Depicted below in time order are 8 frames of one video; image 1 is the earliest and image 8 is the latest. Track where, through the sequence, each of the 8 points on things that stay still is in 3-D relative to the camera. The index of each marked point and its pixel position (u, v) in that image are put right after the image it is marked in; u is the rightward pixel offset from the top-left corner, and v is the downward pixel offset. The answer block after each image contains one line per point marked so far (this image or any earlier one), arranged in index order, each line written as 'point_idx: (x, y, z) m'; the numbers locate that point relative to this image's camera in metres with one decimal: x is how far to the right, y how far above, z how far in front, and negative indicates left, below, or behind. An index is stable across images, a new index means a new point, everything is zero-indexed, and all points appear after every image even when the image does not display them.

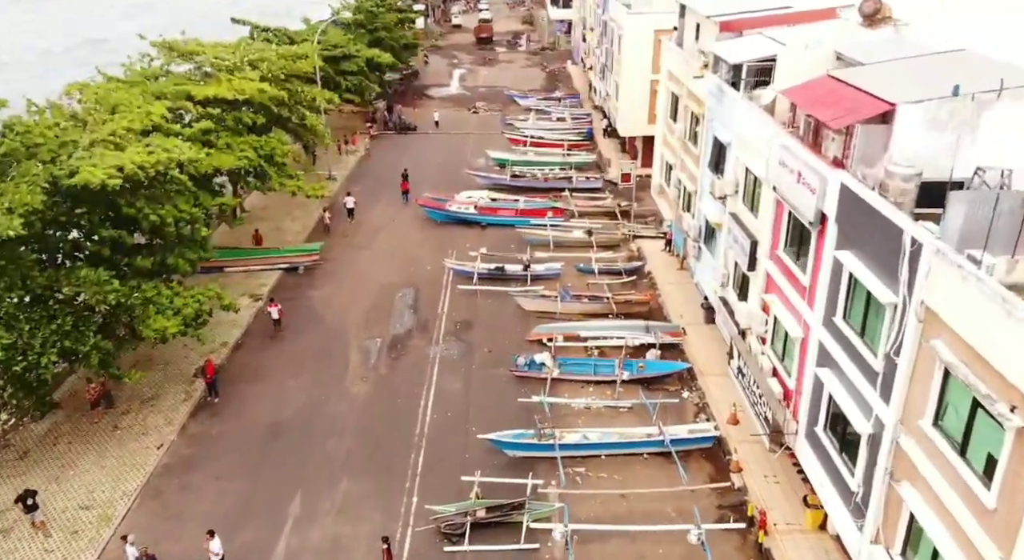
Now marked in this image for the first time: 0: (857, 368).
0: (+6.5, -1.7, +16.7) m
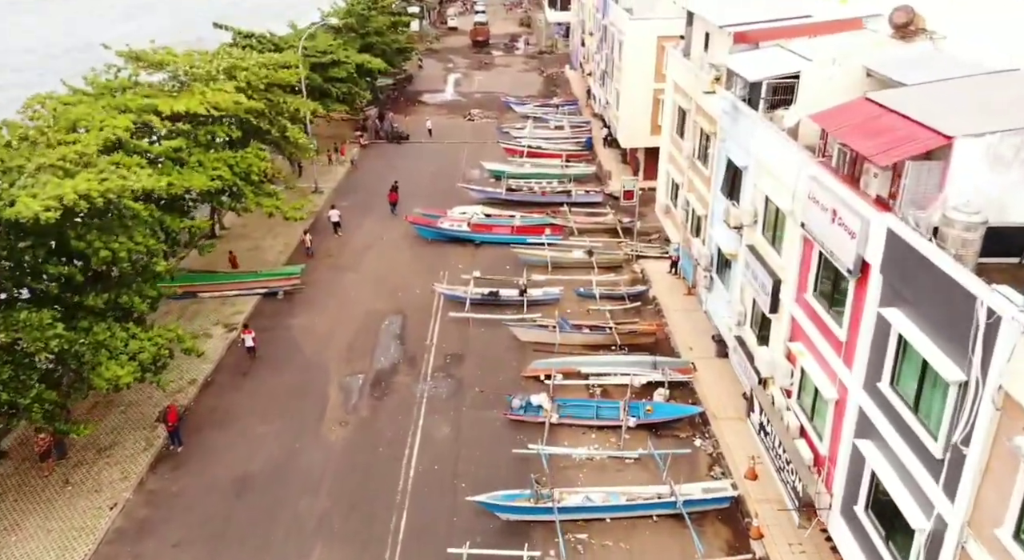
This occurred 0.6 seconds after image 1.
0: (+6.4, -2.7, +14.2) m
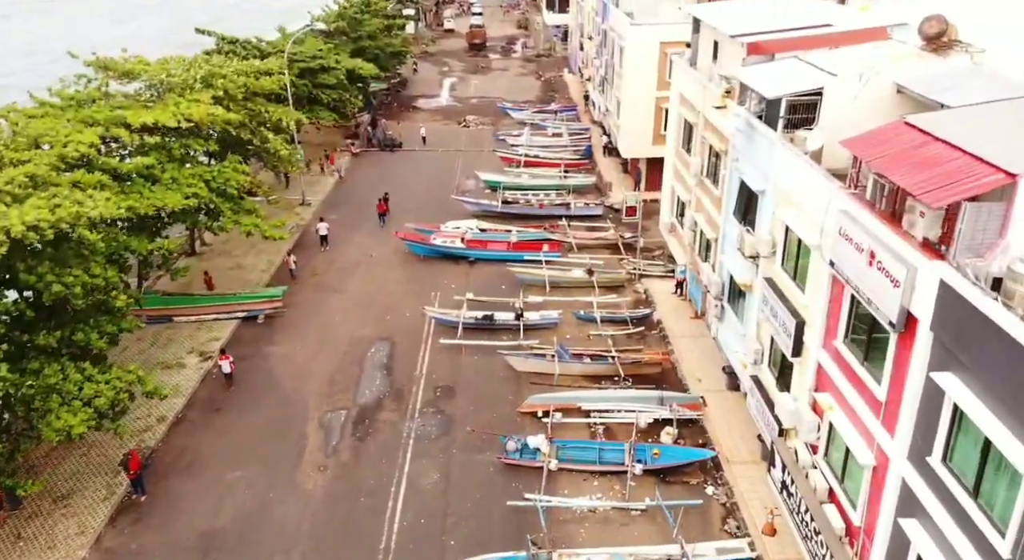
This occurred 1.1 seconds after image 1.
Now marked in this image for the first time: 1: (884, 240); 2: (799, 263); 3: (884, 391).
0: (+6.2, -3.6, +12.2) m
1: (+6.0, +0.7, +14.3) m
2: (+6.2, +0.4, +19.3) m
3: (+6.1, -1.8, +14.7) m
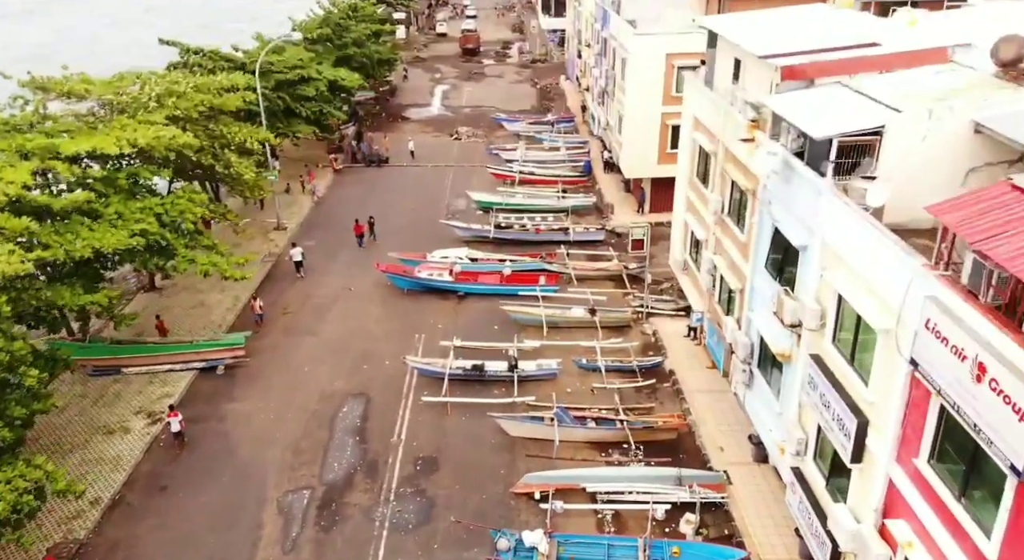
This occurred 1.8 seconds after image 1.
0: (+6.1, -5.0, +8.5) m
1: (+5.8, -0.8, +10.7) m
2: (+6.1, -1.1, +15.7) m
3: (+6.0, -3.3, +11.1) m
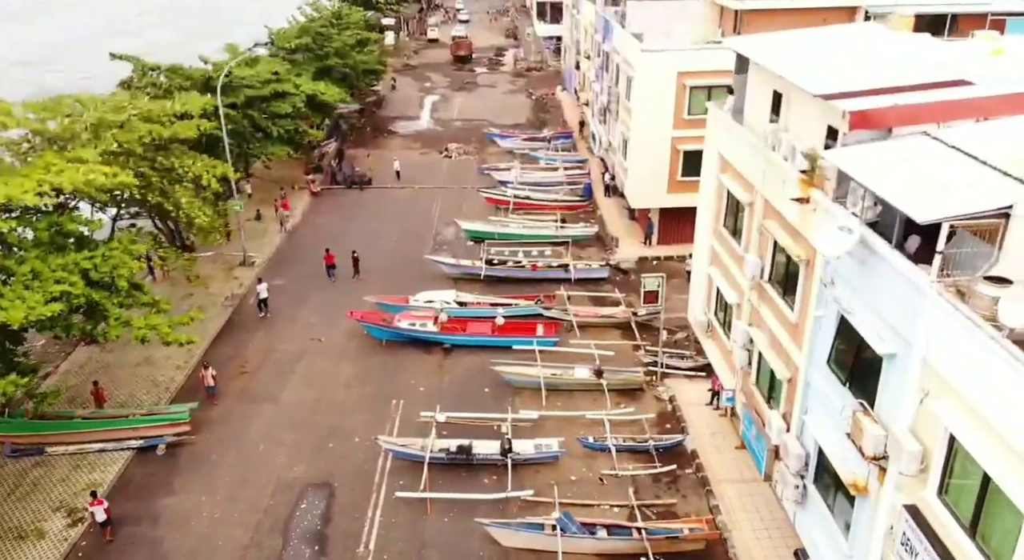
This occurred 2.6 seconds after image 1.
0: (+6.1, -6.8, +4.3) m
1: (+5.8, -2.6, +6.4) m
2: (+6.0, -2.9, +11.4) m
3: (+6.0, -5.1, +6.8) m
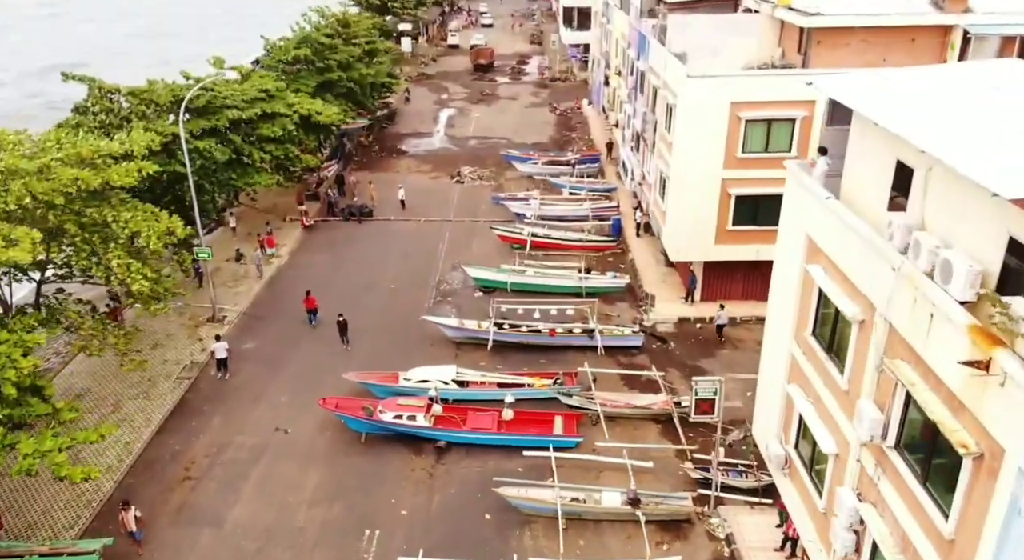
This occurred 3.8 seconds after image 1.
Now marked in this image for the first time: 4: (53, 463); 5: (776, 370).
0: (+5.7, -9.3, -2.1) m
1: (+5.5, -5.1, 0.0) m
2: (+5.8, -5.4, +5.0) m
3: (+5.6, -7.6, +0.4) m
4: (-9.5, -3.8, +18.6) m
5: (+5.7, -2.0, +19.4) m
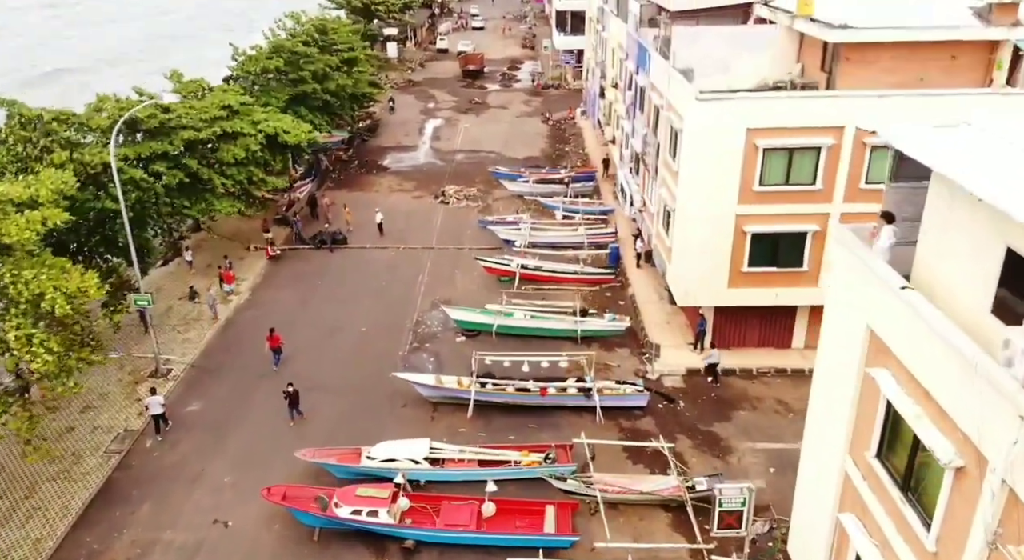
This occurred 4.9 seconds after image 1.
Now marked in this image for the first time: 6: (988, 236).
0: (+5.4, -11.0, -6.1) m
1: (+5.2, -6.8, -4.0) m
2: (+5.5, -7.1, +1.0) m
3: (+5.4, -9.3, -3.6) m
4: (-9.9, -5.4, +14.5) m
5: (+5.3, -3.6, +15.4) m
6: (+5.9, +0.6, +10.9) m
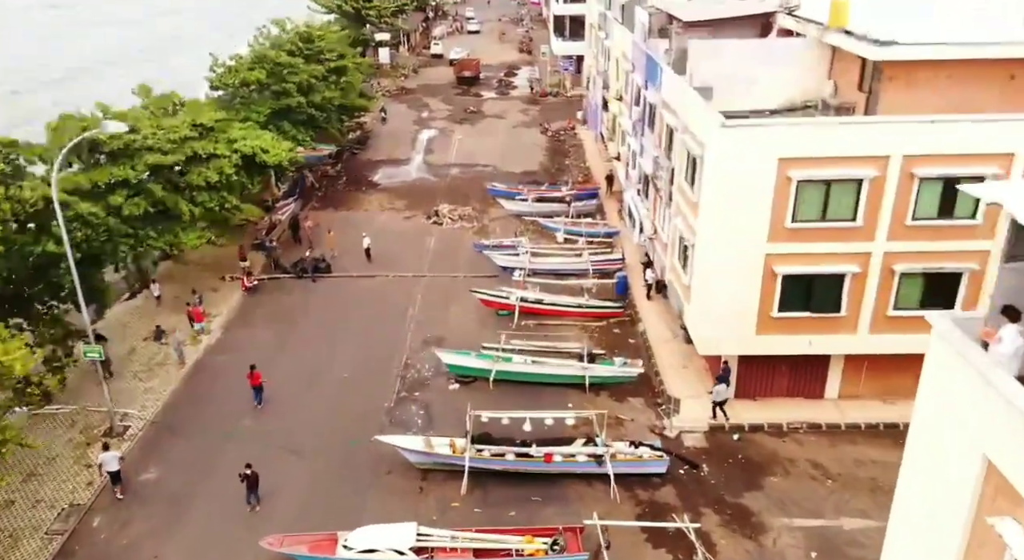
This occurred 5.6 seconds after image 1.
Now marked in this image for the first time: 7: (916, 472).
0: (+5.6, -12.3, -9.4) m
1: (+5.4, -8.1, -7.3) m
2: (+5.6, -8.4, -2.3) m
3: (+5.5, -10.6, -6.9) m
4: (-9.8, -6.8, +11.1) m
5: (+5.4, -5.0, +12.1) m
6: (+6.0, -0.8, +7.6) m
7: (+5.4, -2.9, +11.9) m
